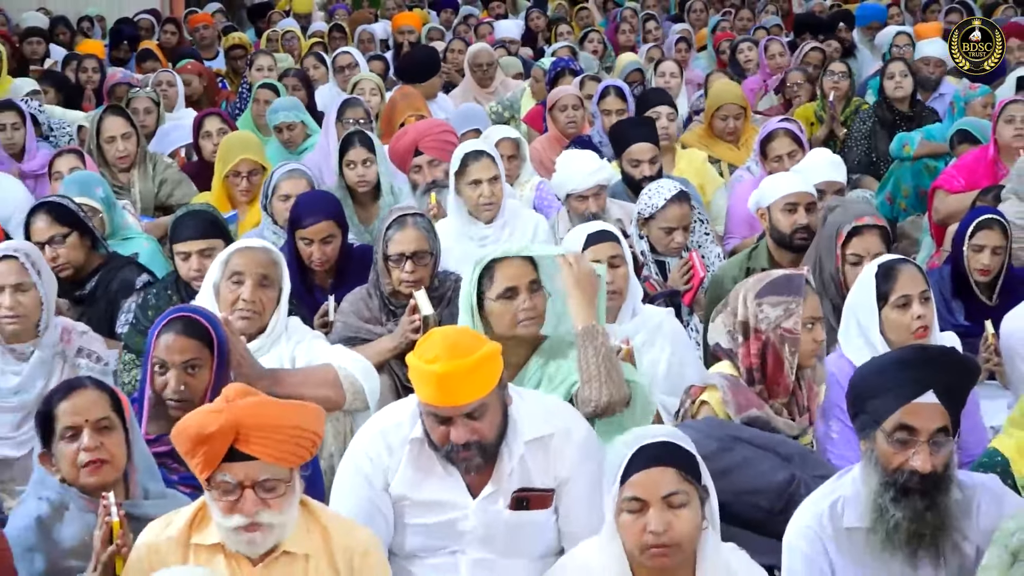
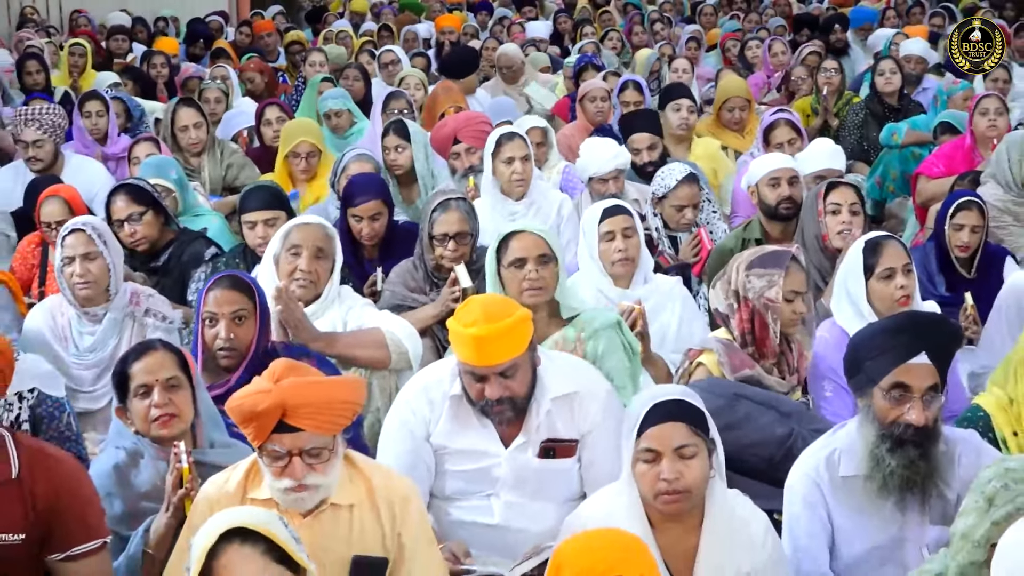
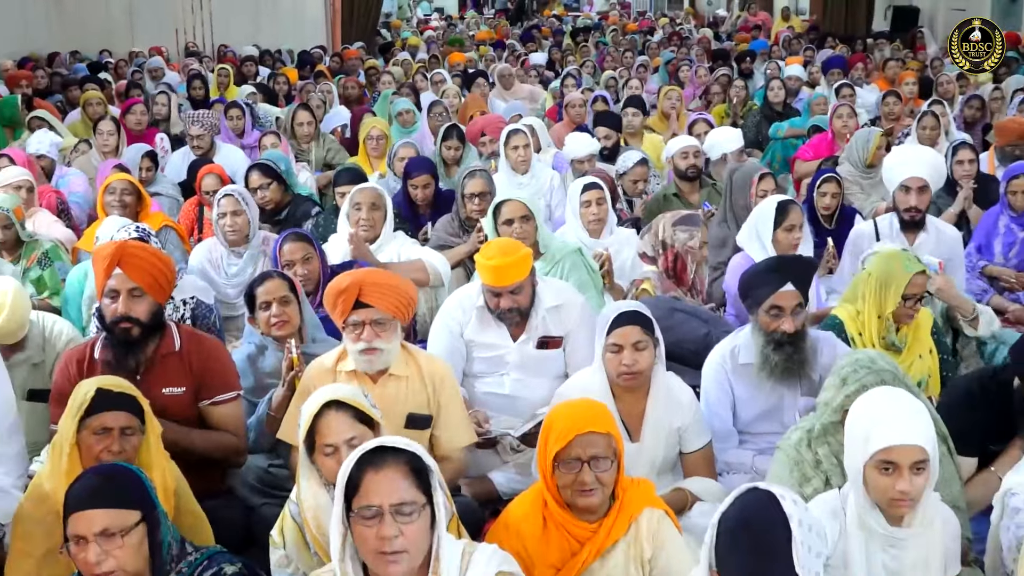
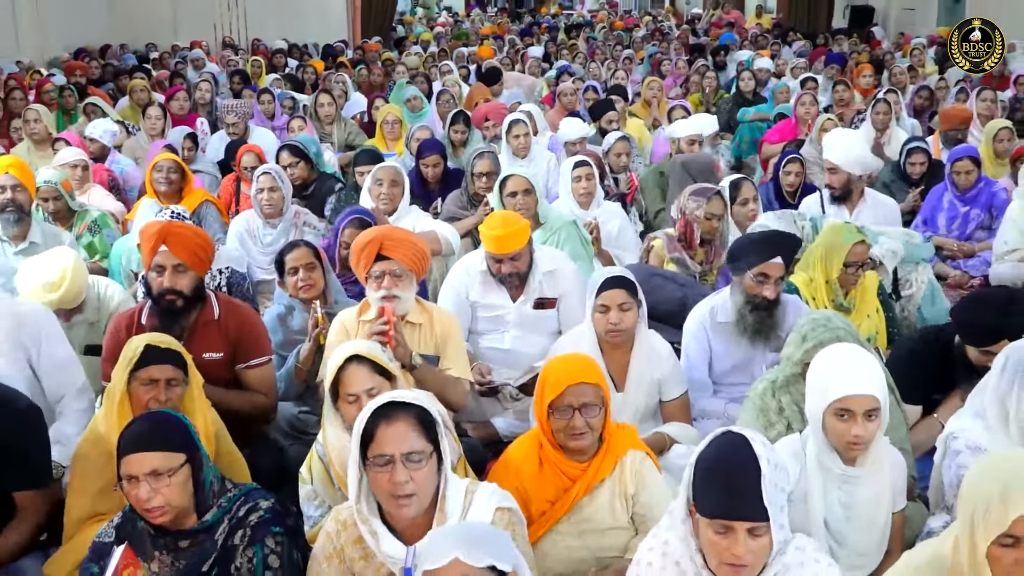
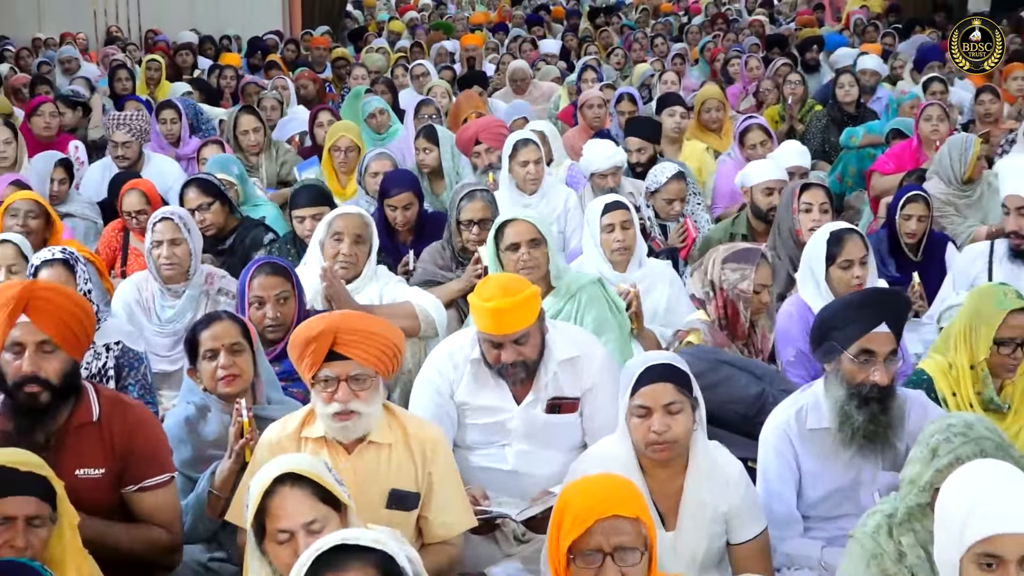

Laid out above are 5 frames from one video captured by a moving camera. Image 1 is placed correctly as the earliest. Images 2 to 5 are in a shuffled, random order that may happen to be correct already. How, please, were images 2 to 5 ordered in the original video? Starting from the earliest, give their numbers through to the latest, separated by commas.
2, 5, 3, 4
